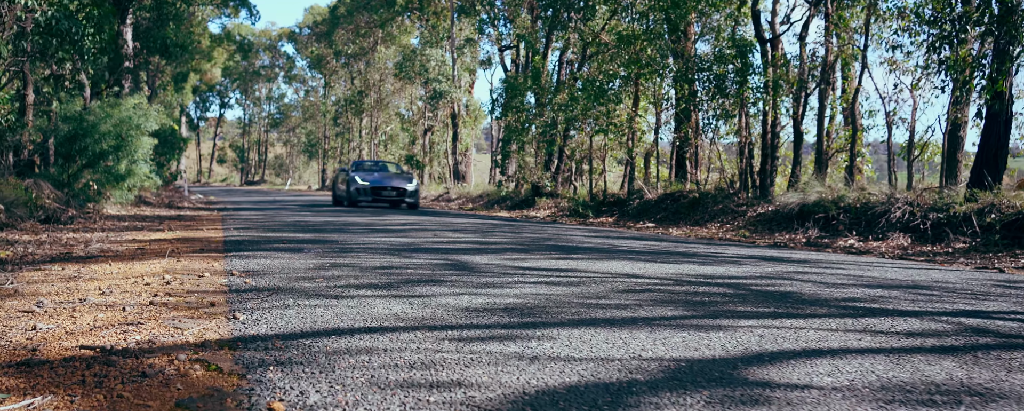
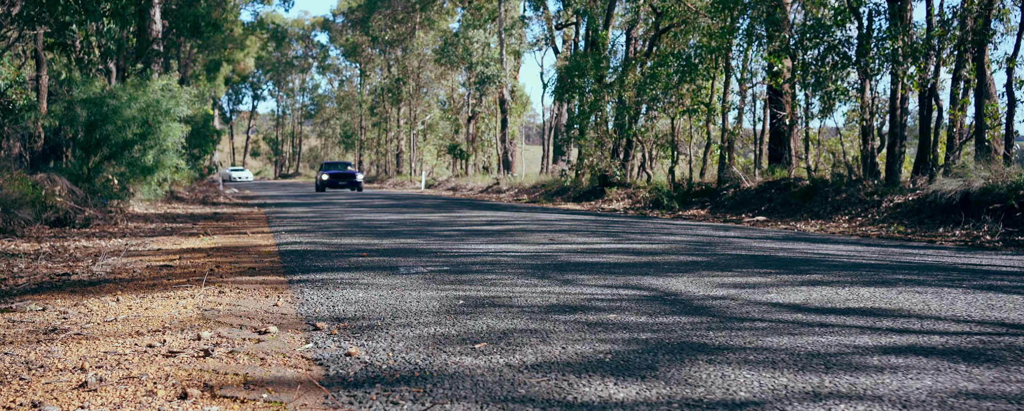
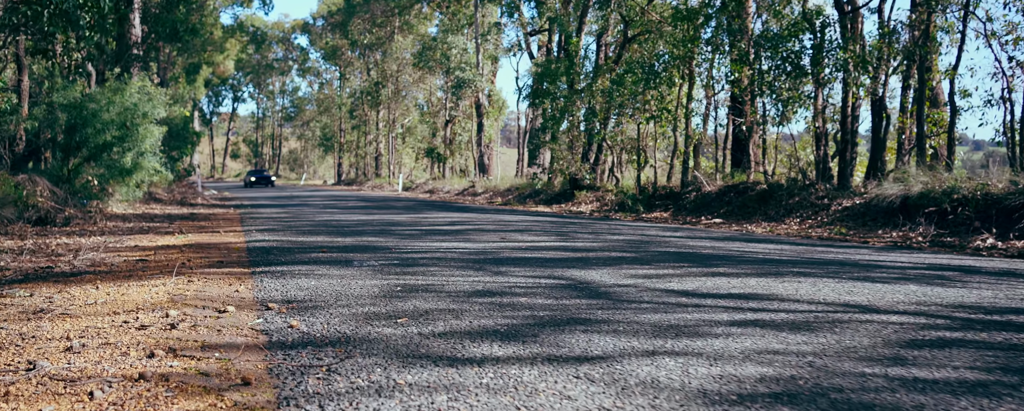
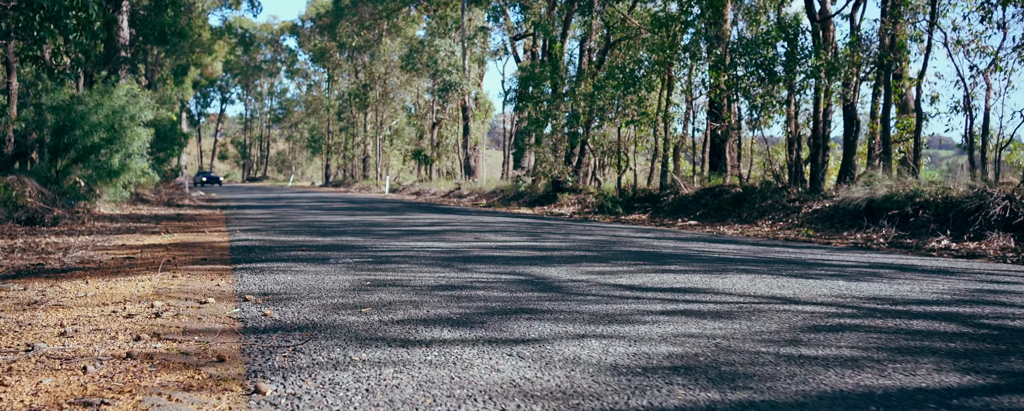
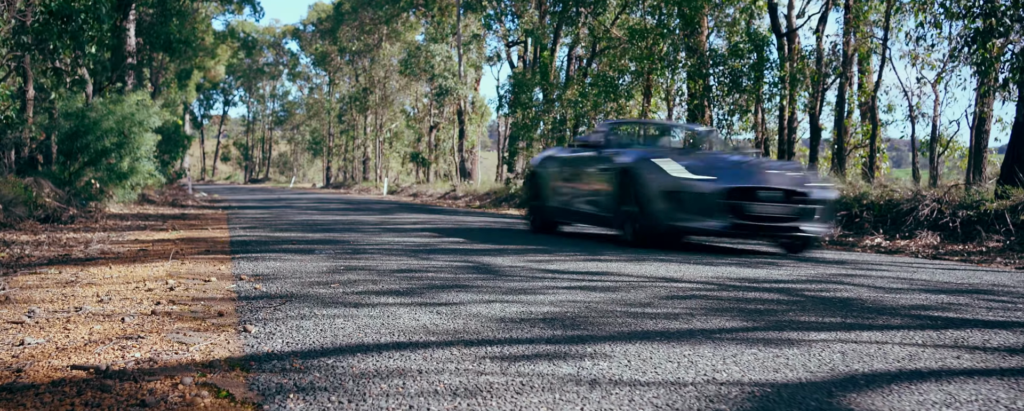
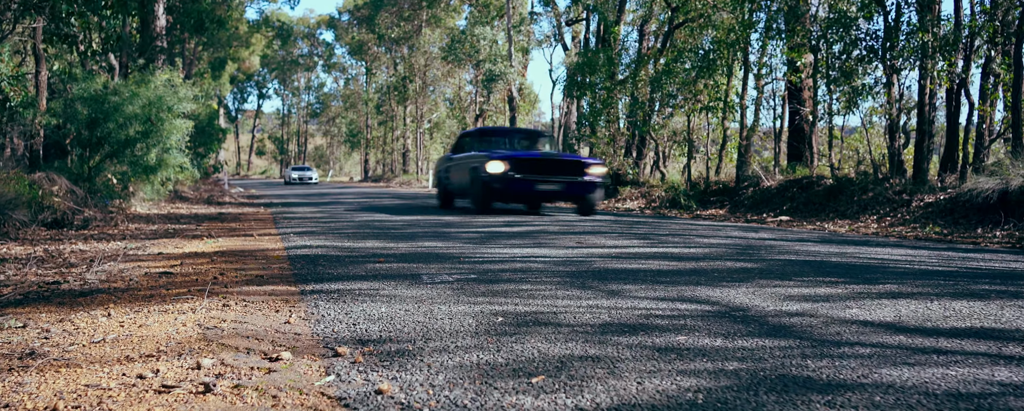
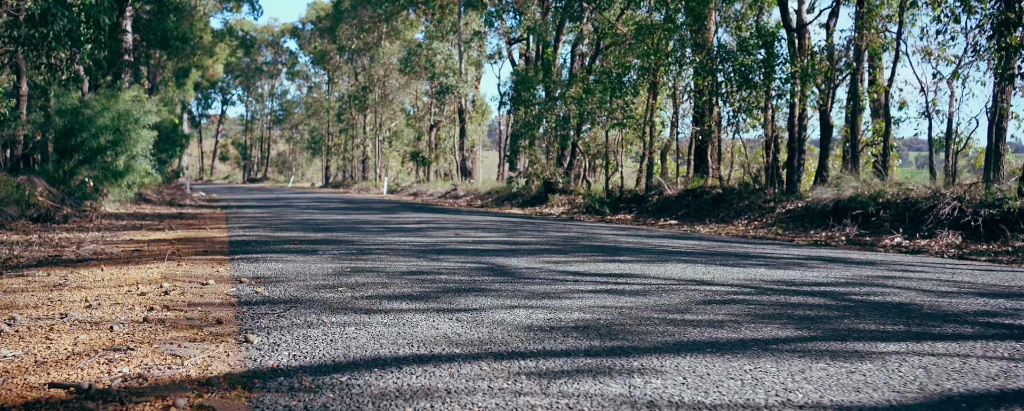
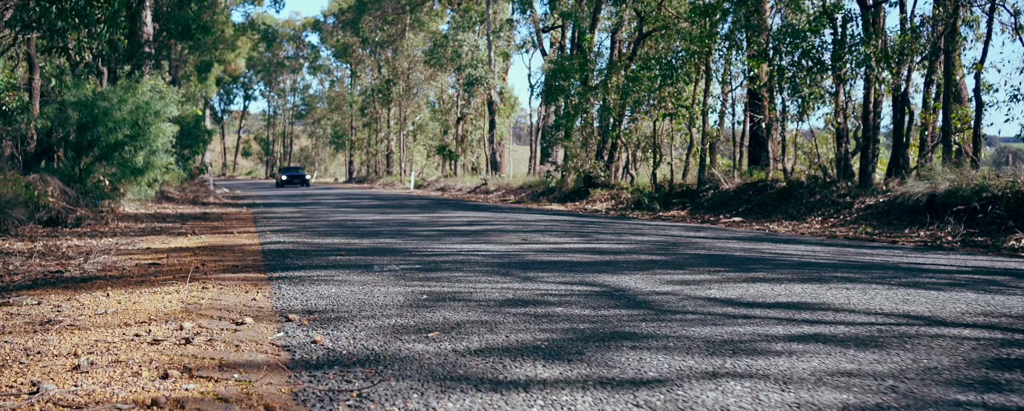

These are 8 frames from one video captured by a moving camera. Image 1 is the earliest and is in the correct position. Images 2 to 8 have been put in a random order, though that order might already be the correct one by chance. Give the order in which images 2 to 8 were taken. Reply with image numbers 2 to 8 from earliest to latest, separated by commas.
5, 7, 4, 3, 8, 2, 6
